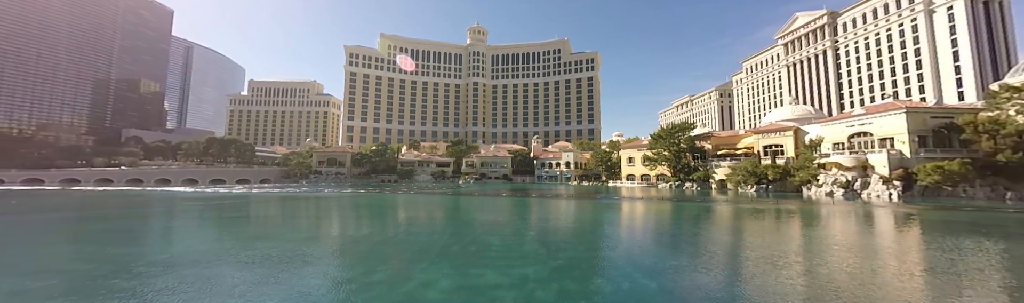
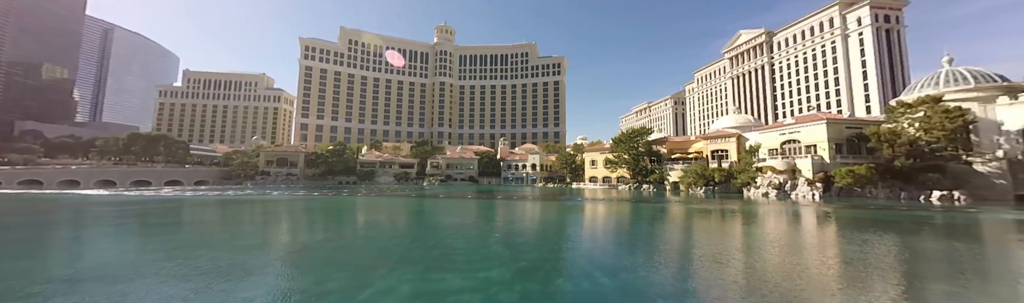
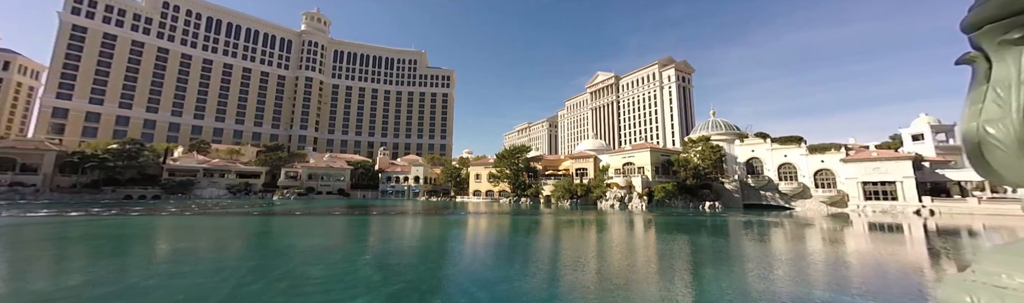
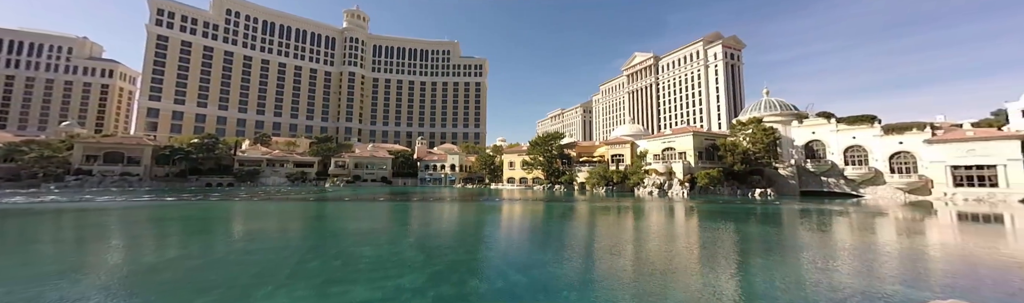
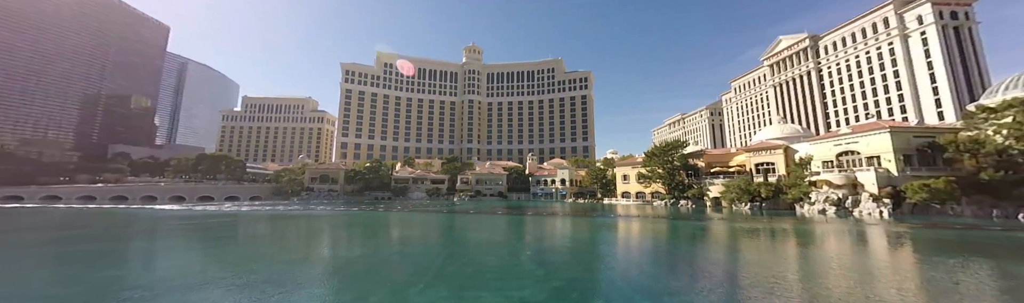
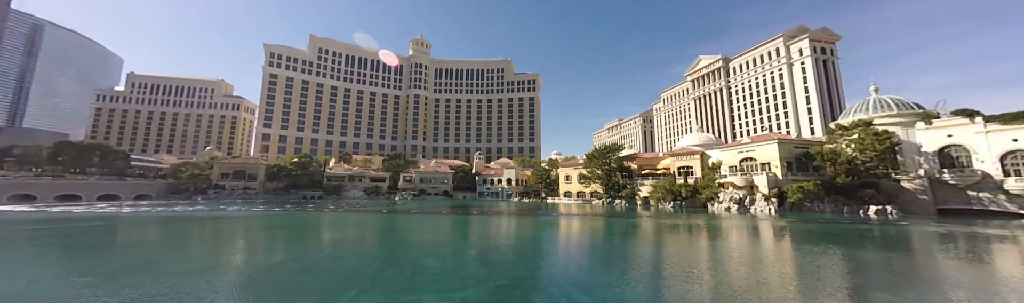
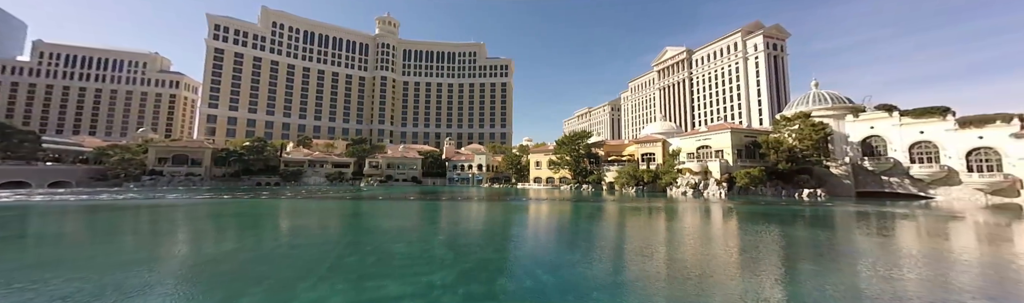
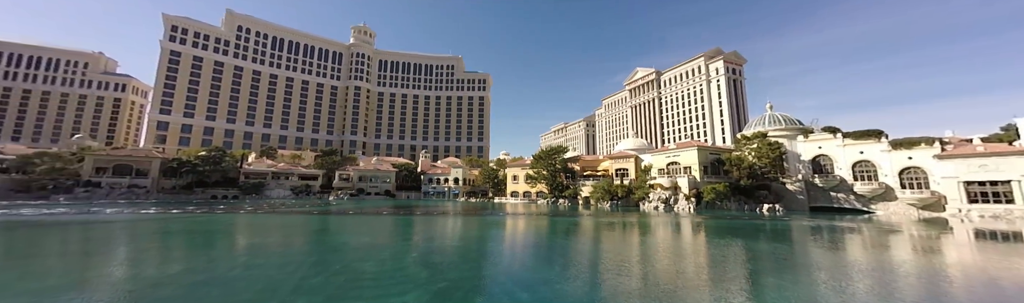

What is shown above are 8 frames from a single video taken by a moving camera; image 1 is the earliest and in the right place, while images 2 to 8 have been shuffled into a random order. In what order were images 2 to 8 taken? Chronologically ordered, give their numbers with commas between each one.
2, 7, 4, 3, 8, 6, 5
